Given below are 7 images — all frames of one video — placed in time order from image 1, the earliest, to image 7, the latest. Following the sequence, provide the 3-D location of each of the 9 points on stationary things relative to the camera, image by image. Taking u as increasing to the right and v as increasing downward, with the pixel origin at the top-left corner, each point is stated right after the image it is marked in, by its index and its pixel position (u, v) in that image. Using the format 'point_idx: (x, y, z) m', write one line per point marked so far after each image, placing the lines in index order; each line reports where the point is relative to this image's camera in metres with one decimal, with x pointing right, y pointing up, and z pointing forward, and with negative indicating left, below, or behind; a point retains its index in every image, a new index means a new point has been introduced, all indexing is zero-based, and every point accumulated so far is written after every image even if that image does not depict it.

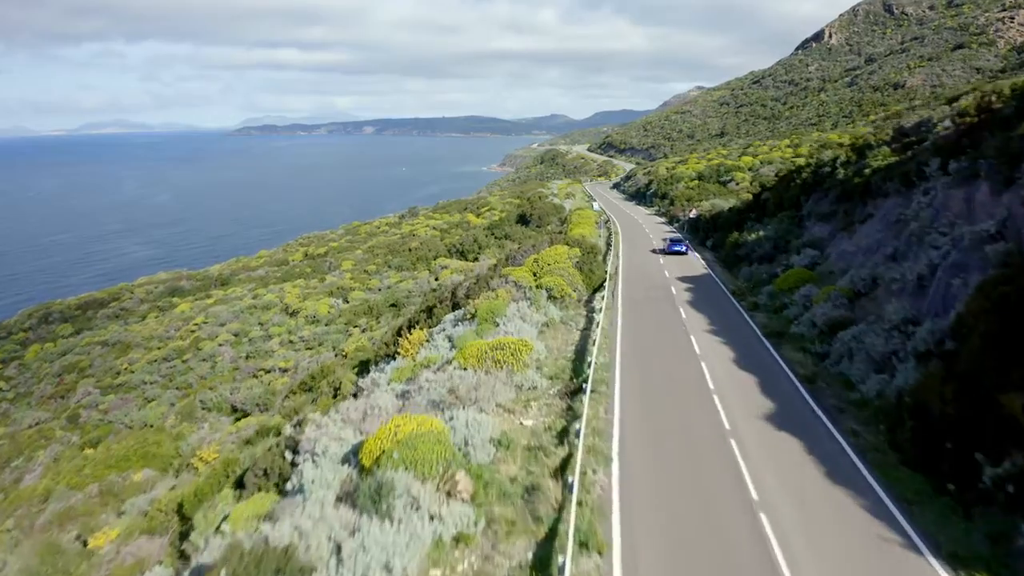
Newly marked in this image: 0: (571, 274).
0: (+1.2, +0.3, +18.0) m
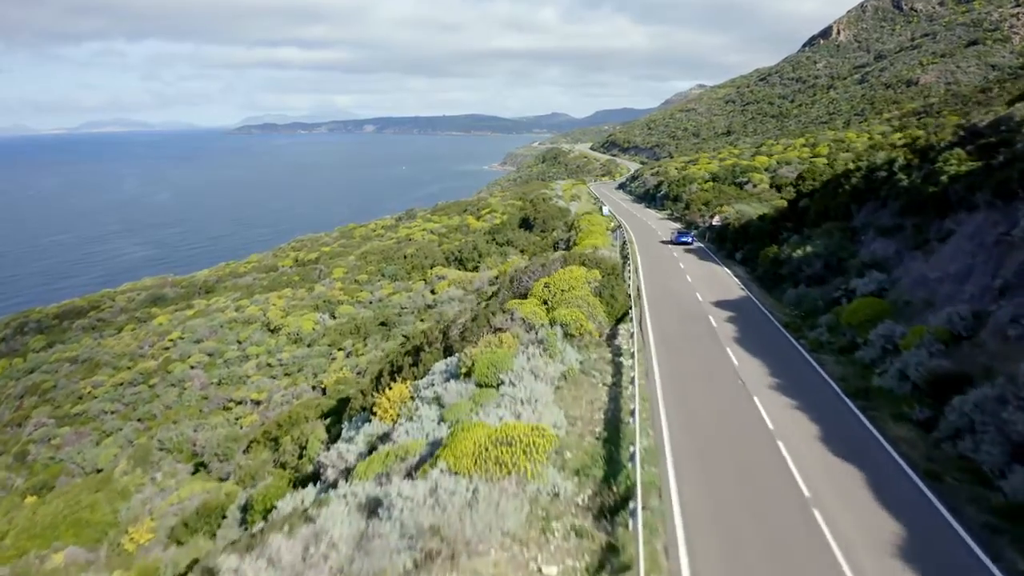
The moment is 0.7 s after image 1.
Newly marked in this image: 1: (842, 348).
0: (+1.3, -0.2, +14.9) m
1: (+5.0, -0.9, +13.9) m
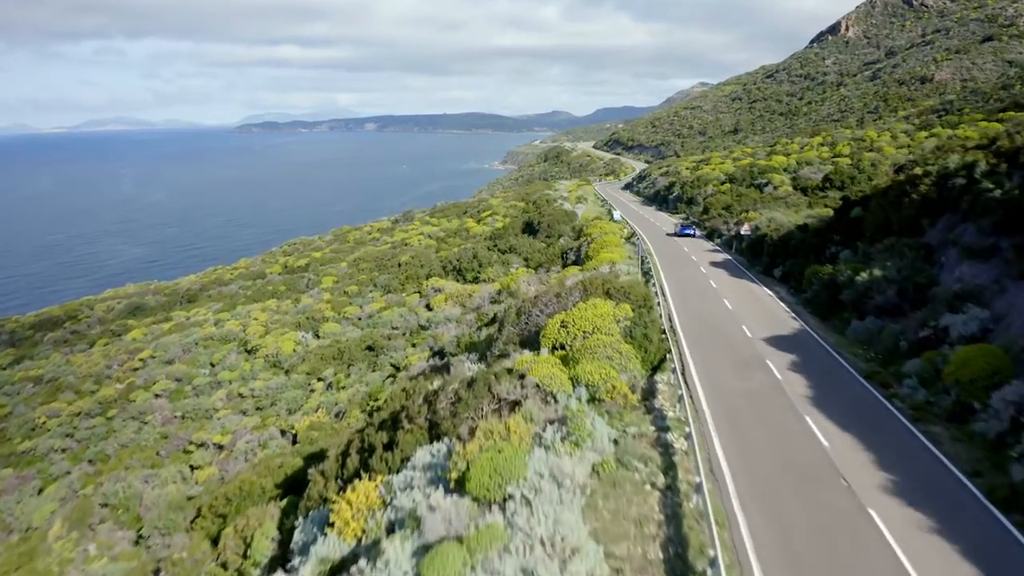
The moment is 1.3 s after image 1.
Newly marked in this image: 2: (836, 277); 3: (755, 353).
0: (+1.4, -0.8, +11.6) m
1: (+5.1, -1.5, +10.6) m
2: (+6.2, +0.2, +17.5) m
3: (+3.5, -1.0, +13.6) m
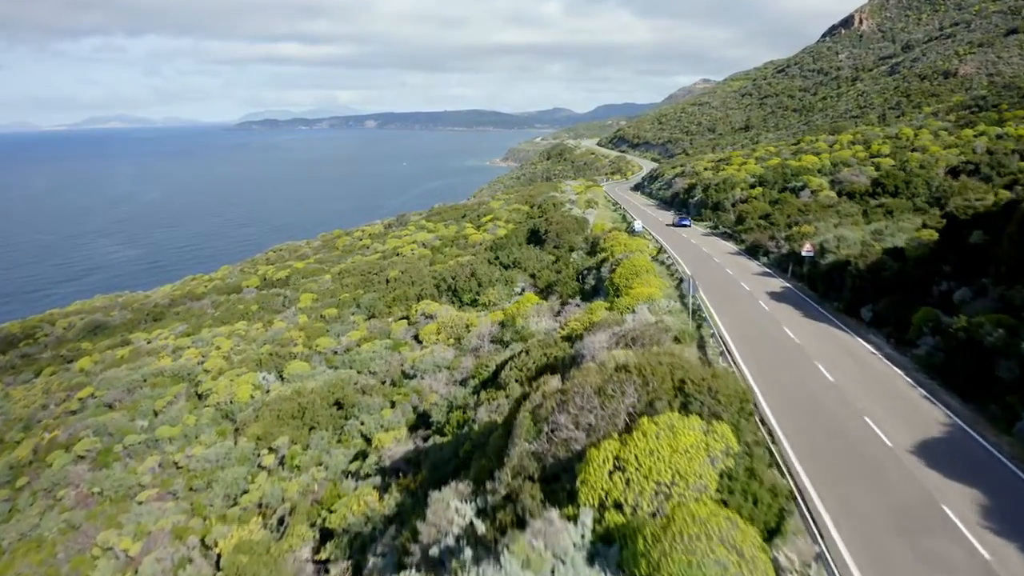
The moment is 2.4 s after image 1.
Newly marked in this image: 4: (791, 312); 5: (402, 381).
0: (+1.5, -1.6, +6.6) m
1: (+5.2, -2.3, +5.6) m
2: (+6.3, -0.6, +12.5) m
3: (+3.7, -1.9, +8.6) m
4: (+5.4, -0.5, +17.6) m
5: (-2.3, -2.0, +19.2) m
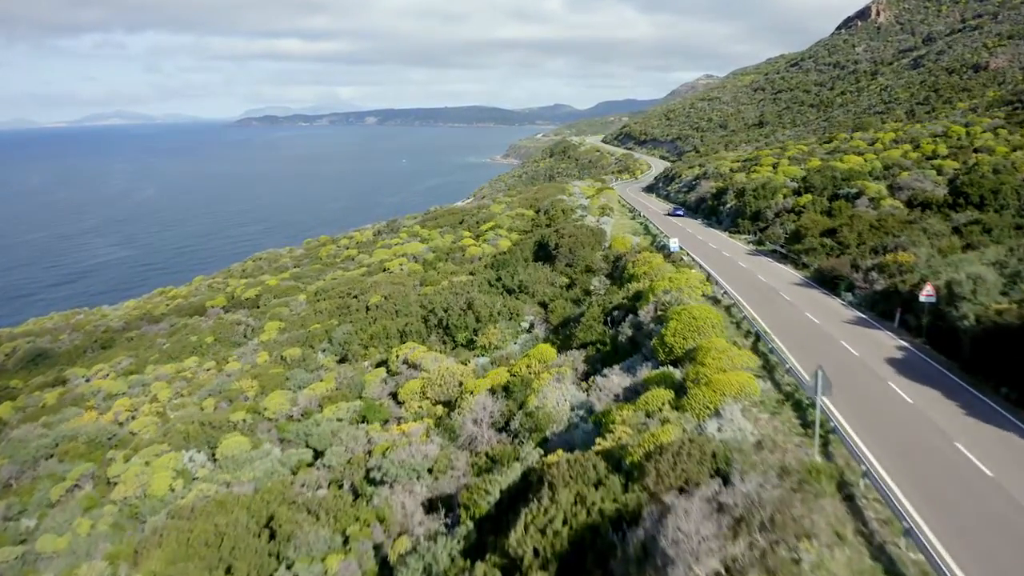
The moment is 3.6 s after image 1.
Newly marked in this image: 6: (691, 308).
0: (+1.7, -2.7, +0.8) m
1: (+5.4, -3.4, -0.2) m
2: (+6.5, -1.7, +6.6) m
3: (+3.8, -2.9, +2.7) m
4: (+5.5, -1.5, +11.8) m
5: (-2.1, -3.0, +13.4) m
6: (+3.1, -0.4, +15.8) m
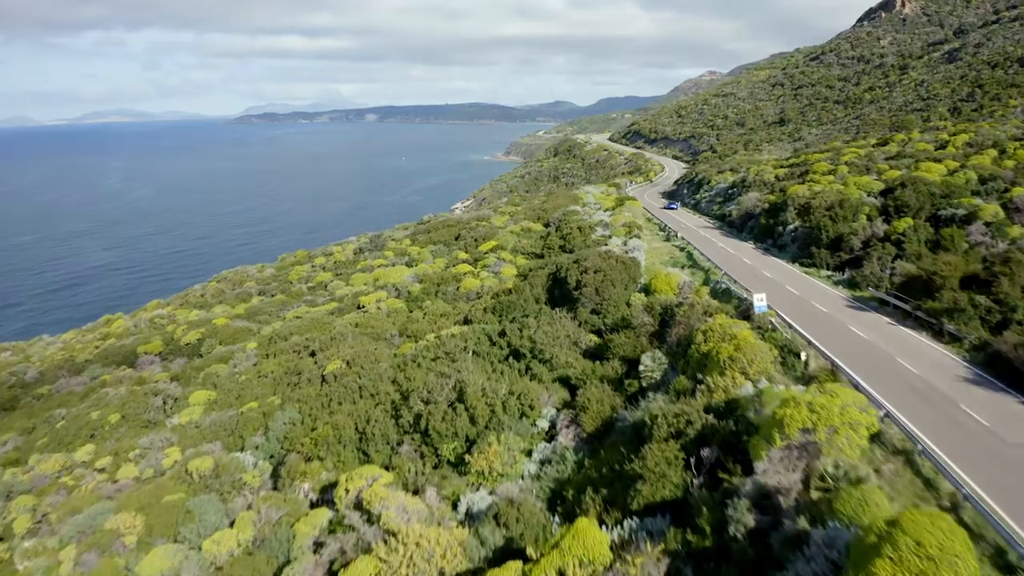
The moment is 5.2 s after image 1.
0: (+1.8, -4.3, -6.9) m
1: (+5.6, -5.0, -7.9) m
2: (+6.7, -3.2, -1.1) m
3: (+4.0, -4.5, -4.9) m
4: (+5.7, -3.0, +4.1) m
5: (-1.9, -4.5, +5.7) m
6: (+3.3, -1.9, +8.1) m
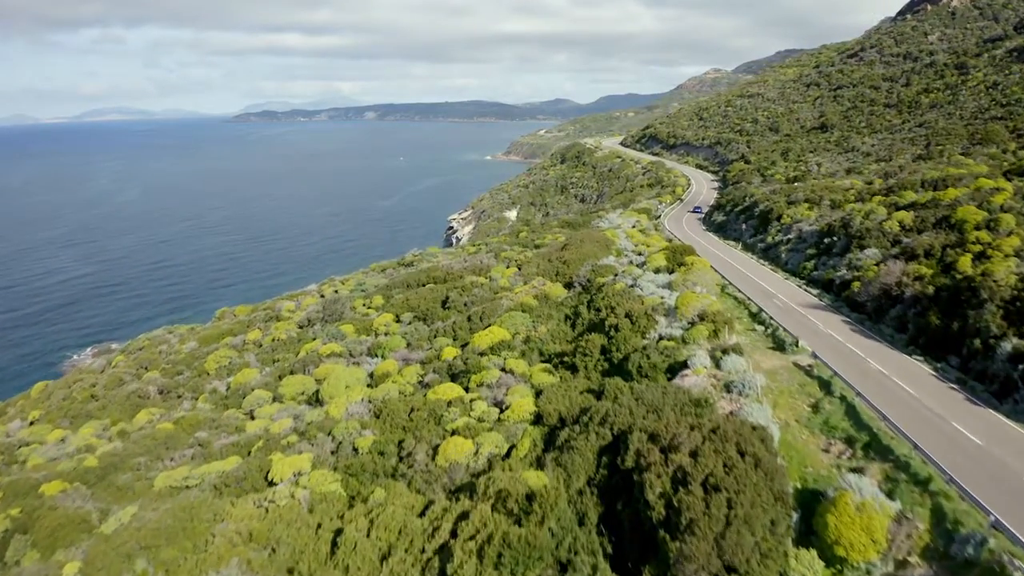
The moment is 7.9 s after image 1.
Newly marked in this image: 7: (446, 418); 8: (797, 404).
0: (+2.1, -7.5, -19.2) m
1: (+5.9, -8.2, -20.2) m
2: (+7.0, -6.5, -13.4) m
3: (+4.3, -7.7, -17.3) m
4: (+6.0, -6.3, -8.2) m
5: (-1.6, -7.7, -6.6) m
6: (+3.6, -5.1, -4.2) m
7: (-1.4, -3.0, +19.8) m
8: (+5.2, -2.2, +16.8) m
